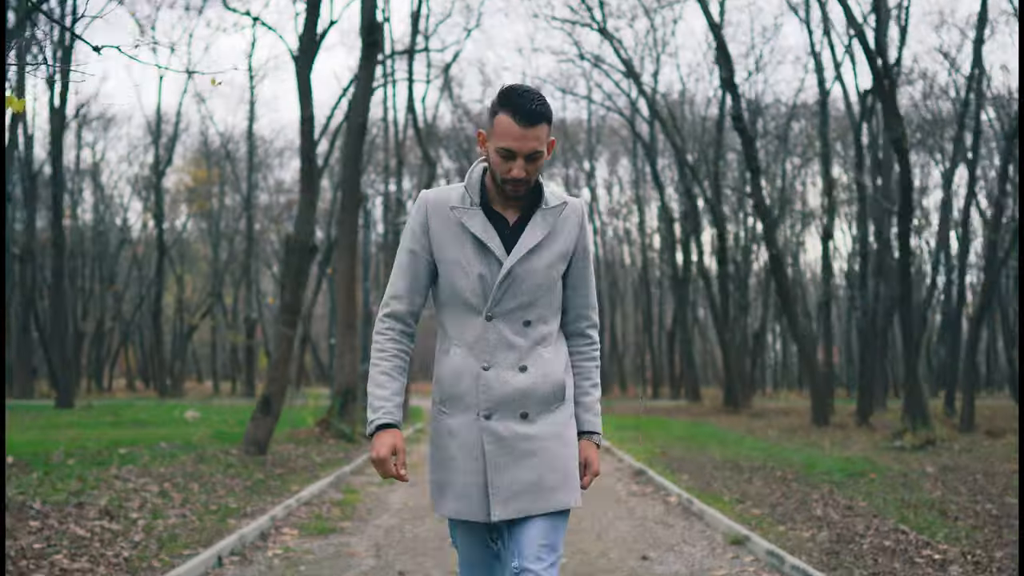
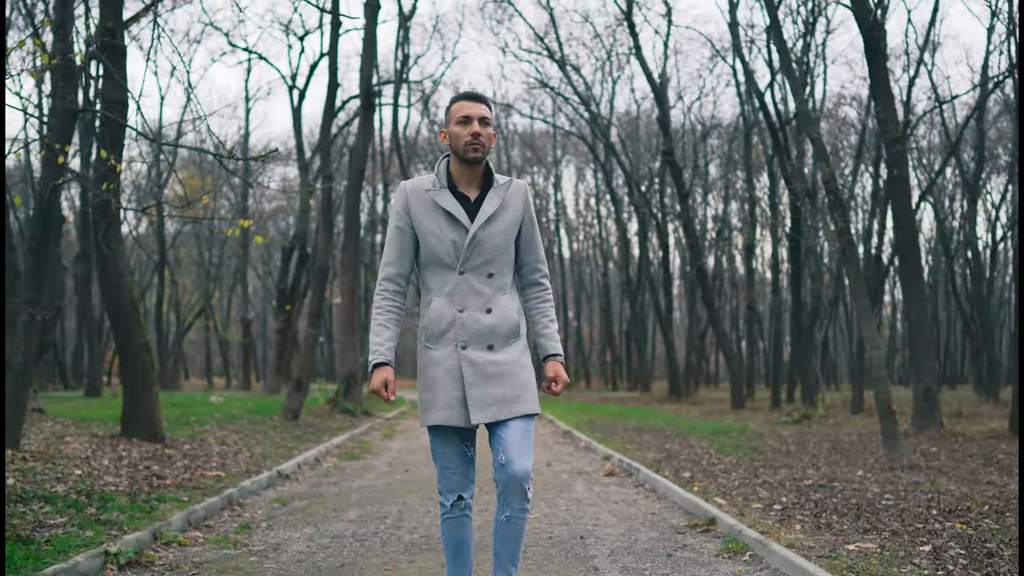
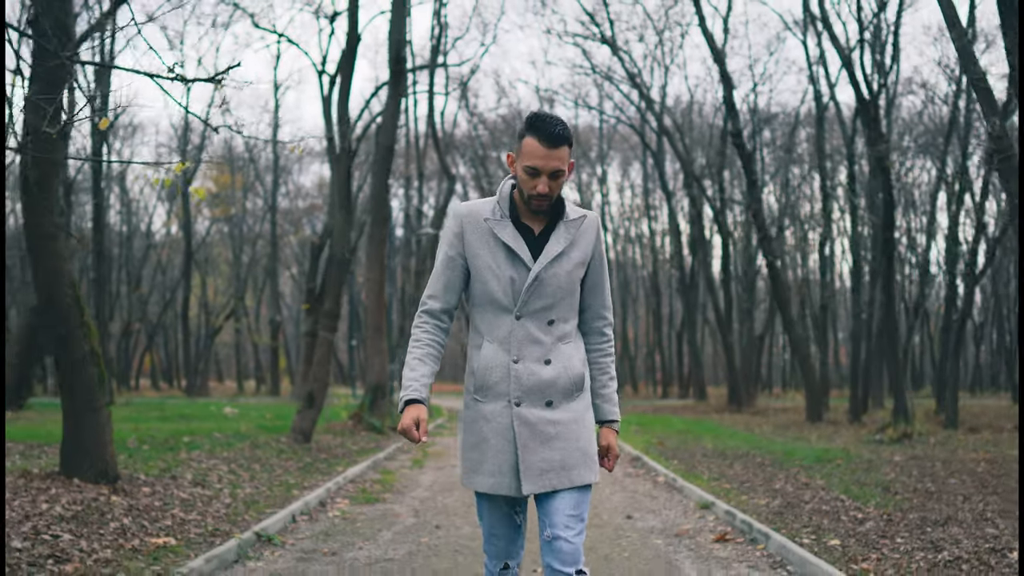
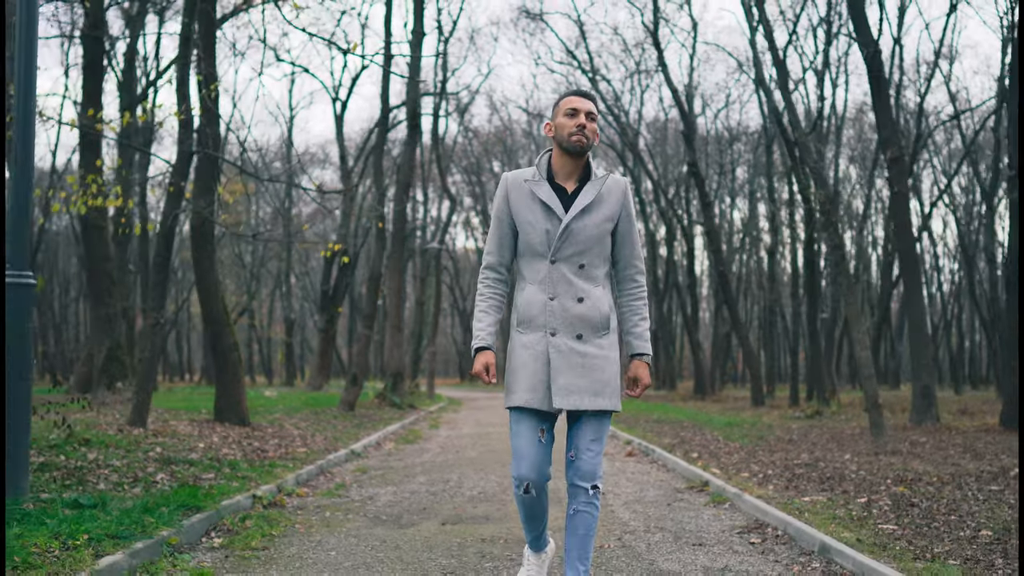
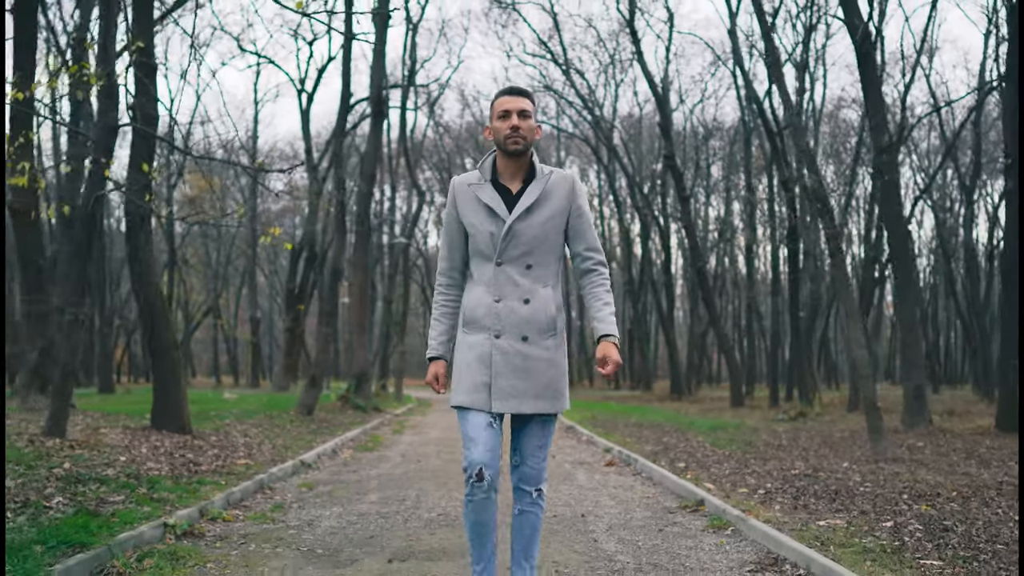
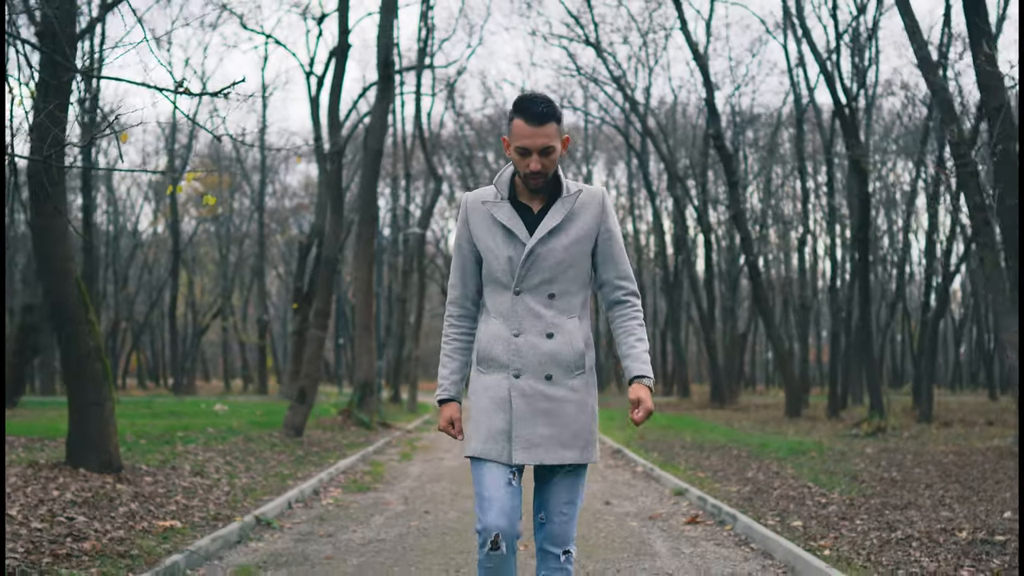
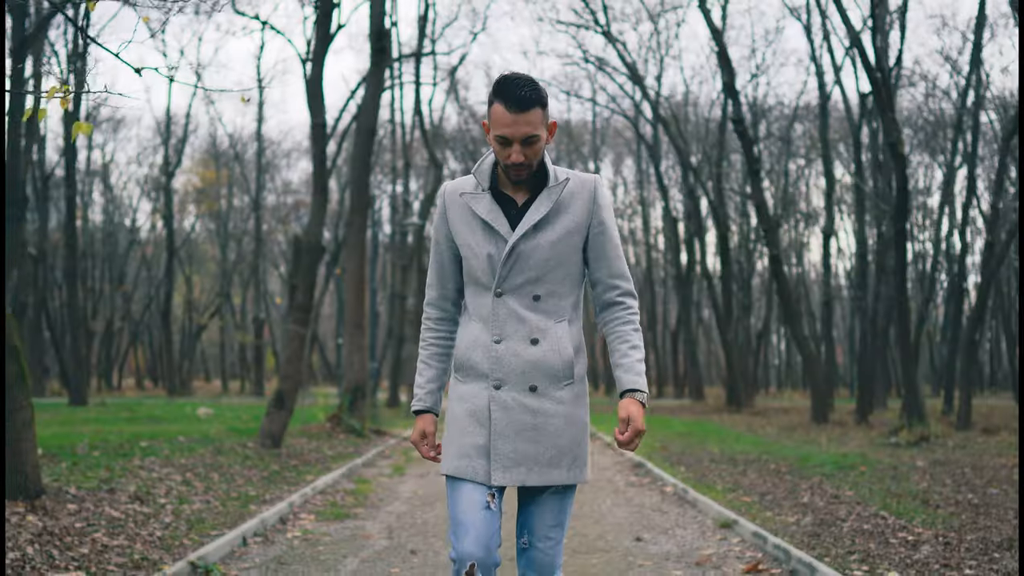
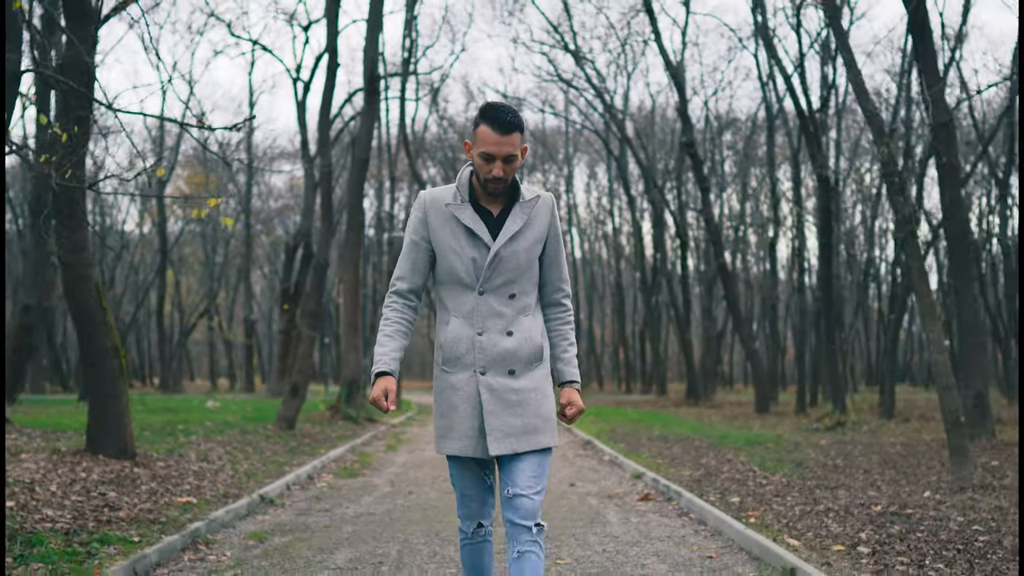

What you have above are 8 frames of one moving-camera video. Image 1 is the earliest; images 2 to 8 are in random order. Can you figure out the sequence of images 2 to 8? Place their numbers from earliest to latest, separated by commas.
7, 3, 6, 8, 2, 5, 4
